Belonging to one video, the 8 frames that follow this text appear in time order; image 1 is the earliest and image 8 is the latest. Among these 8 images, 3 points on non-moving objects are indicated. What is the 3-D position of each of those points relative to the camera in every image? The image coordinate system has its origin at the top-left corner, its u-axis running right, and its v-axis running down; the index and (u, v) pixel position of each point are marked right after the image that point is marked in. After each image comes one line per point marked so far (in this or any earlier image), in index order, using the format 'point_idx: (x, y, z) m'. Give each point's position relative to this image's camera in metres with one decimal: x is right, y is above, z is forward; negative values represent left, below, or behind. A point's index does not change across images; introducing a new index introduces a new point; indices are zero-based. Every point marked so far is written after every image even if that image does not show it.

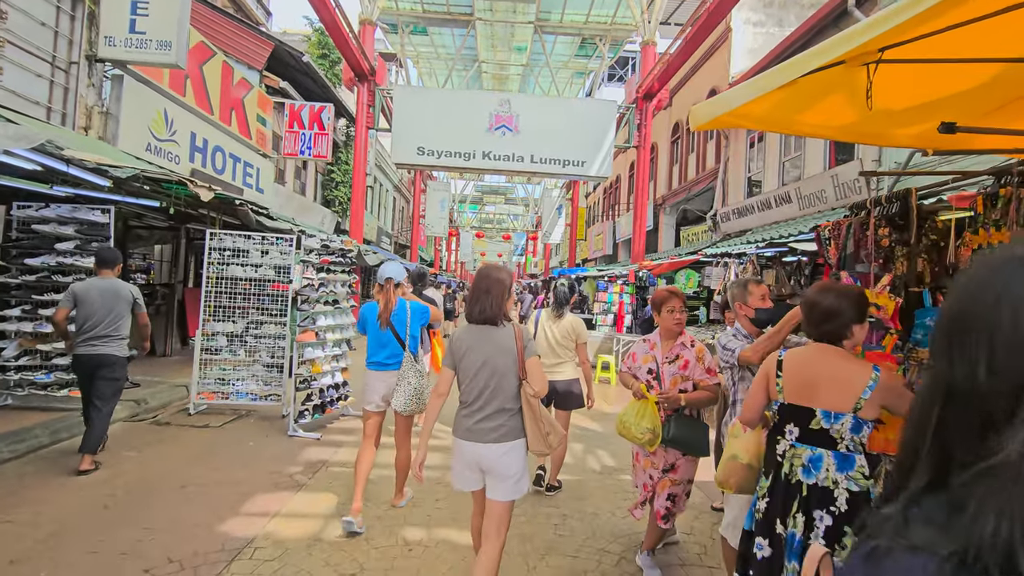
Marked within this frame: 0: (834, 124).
0: (+1.8, +0.9, +2.8) m
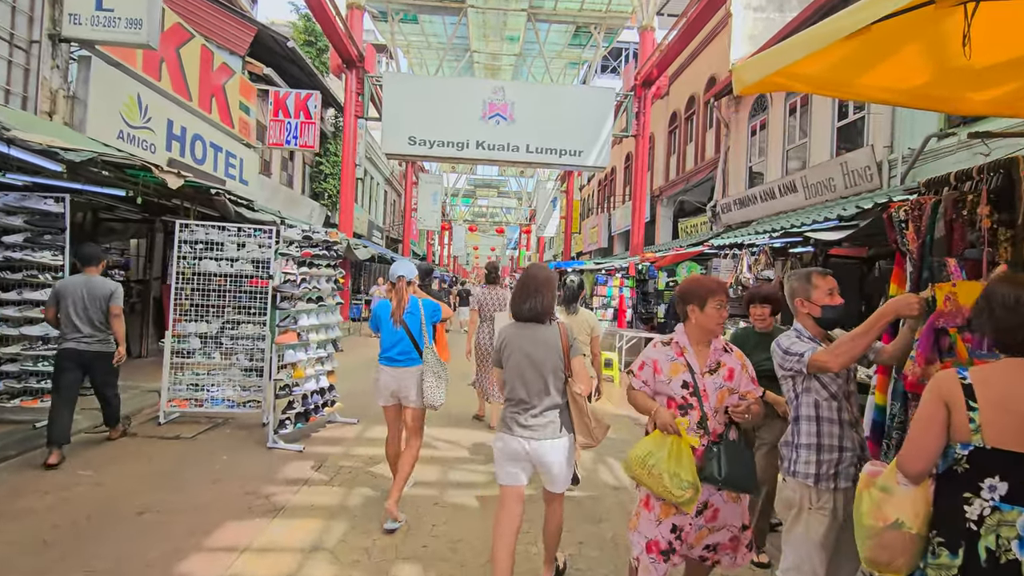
0: (+1.8, +0.9, +2.4) m
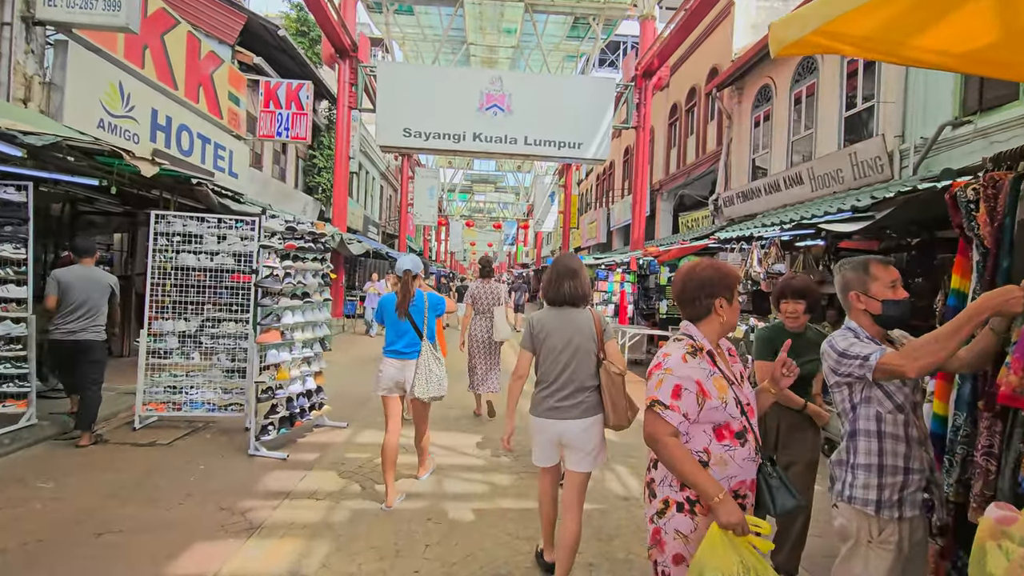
0: (+1.8, +1.0, +2.1) m
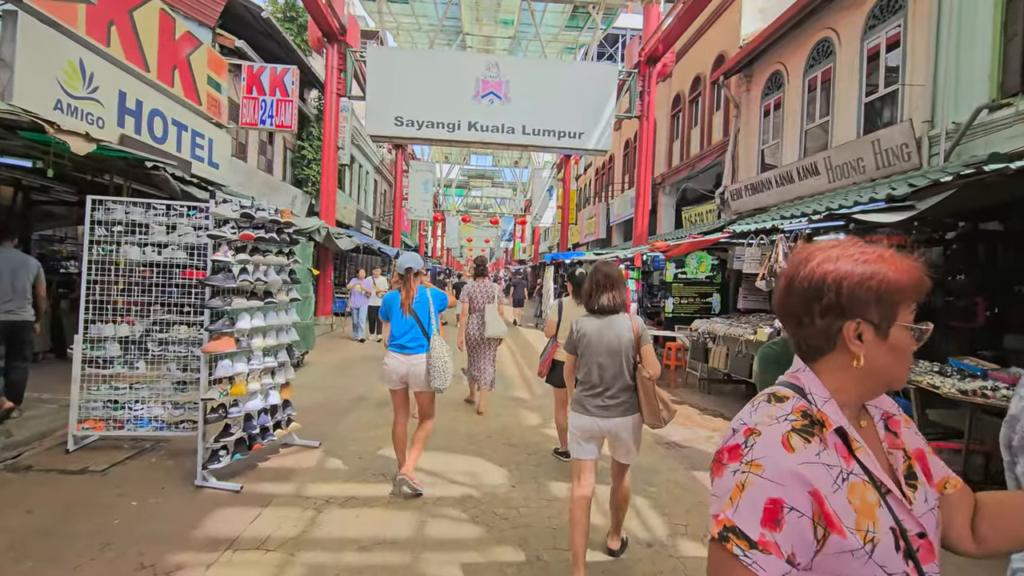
0: (+1.8, +1.0, +1.4) m
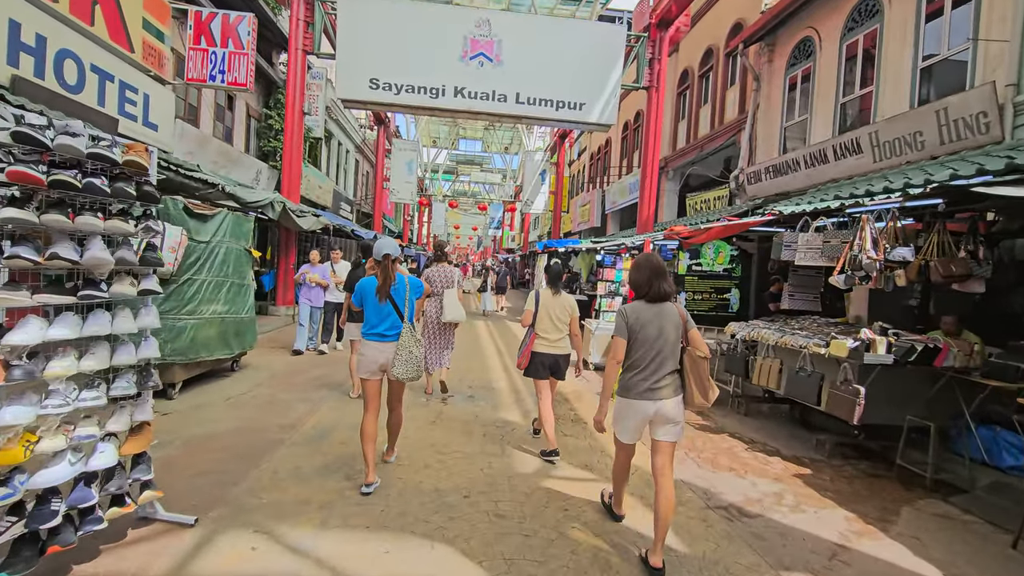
0: (+1.9, +0.9, -0.1) m
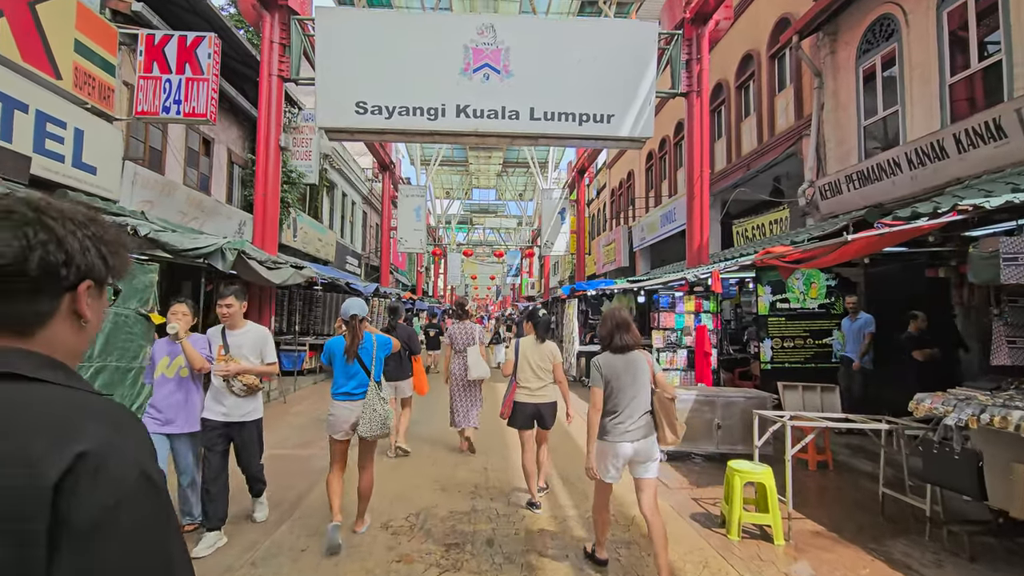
0: (+1.8, +1.1, -2.3) m
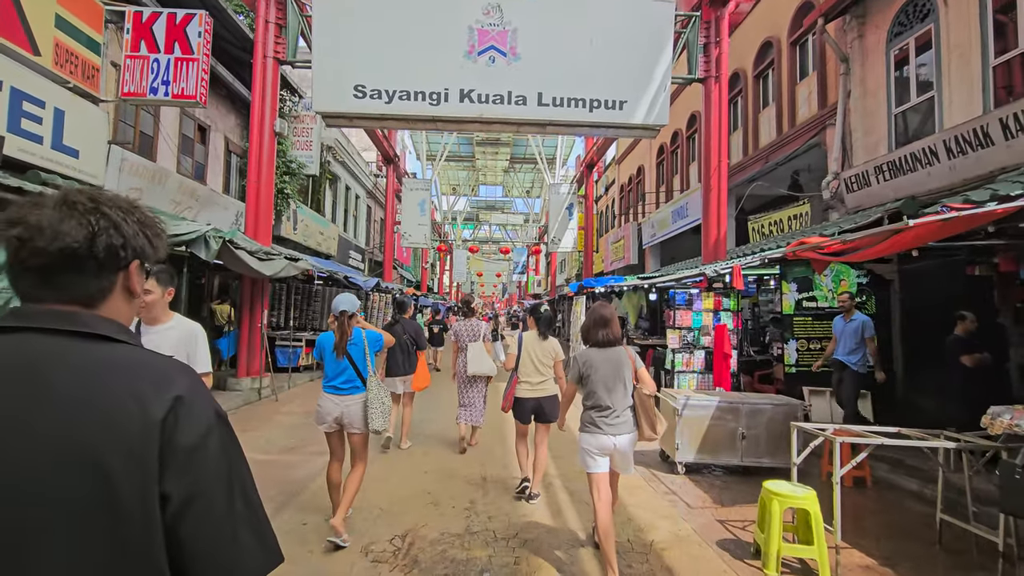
0: (+1.8, +1.1, -2.9) m
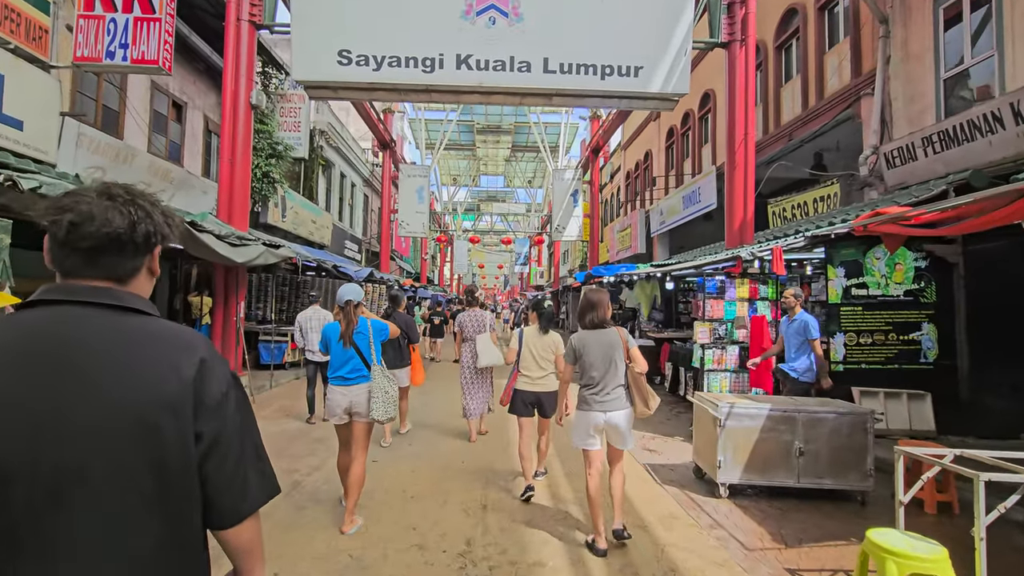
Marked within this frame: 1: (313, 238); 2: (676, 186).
0: (+1.8, +1.2, -3.8) m
1: (-6.6, +1.7, +17.1) m
2: (+5.6, +3.5, +17.4) m
